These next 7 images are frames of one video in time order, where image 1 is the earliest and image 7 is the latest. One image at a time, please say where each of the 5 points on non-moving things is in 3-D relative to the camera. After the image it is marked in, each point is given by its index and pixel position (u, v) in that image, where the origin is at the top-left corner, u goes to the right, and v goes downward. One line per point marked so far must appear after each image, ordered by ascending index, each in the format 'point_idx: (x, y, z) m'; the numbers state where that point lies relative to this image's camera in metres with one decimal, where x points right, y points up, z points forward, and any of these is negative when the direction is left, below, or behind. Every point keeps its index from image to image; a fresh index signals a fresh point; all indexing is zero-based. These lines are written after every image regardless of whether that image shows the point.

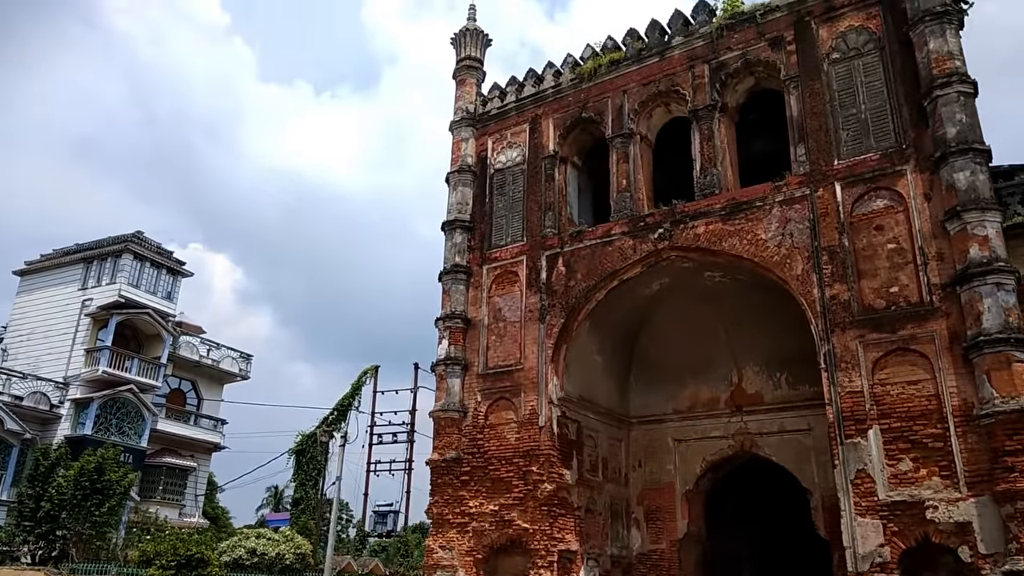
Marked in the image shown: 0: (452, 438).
0: (-0.9, -2.2, +11.4) m
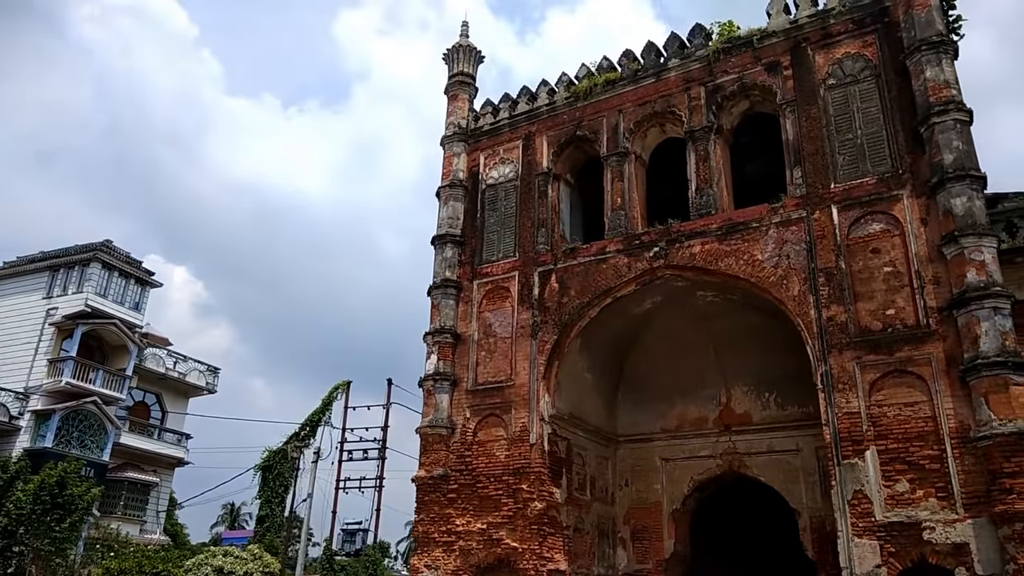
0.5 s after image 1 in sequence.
0: (-1.0, -2.4, +11.2) m
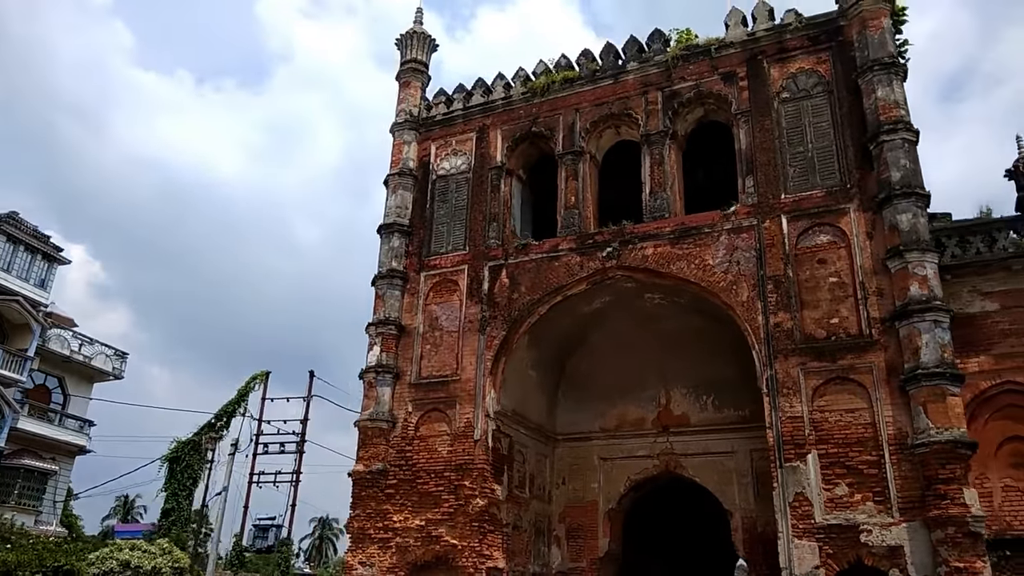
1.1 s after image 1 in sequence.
0: (-1.8, -2.2, +10.9) m
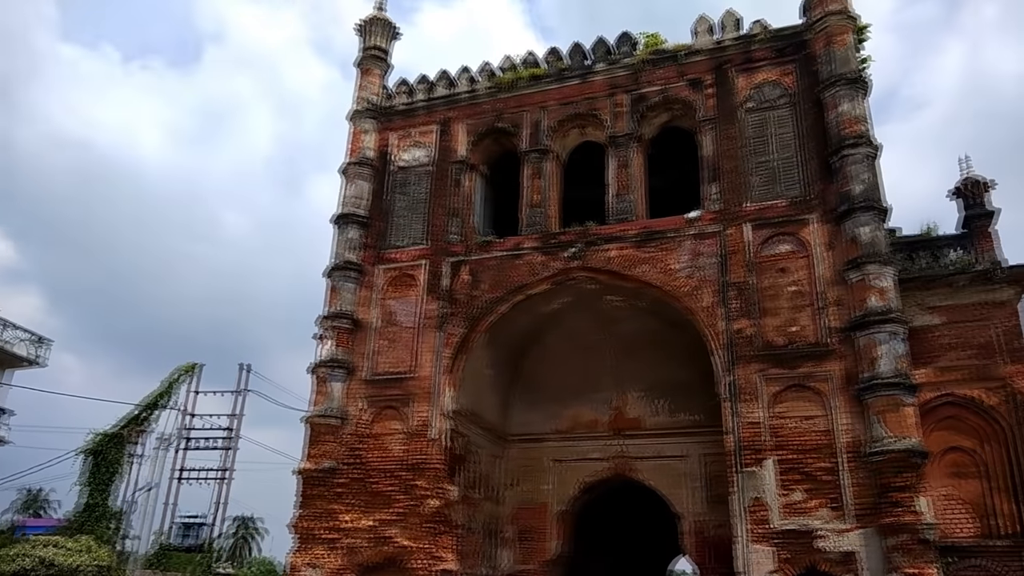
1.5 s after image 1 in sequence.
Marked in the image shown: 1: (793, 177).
0: (-2.4, -2.1, +10.6) m
1: (+3.5, +1.4, +10.1) m
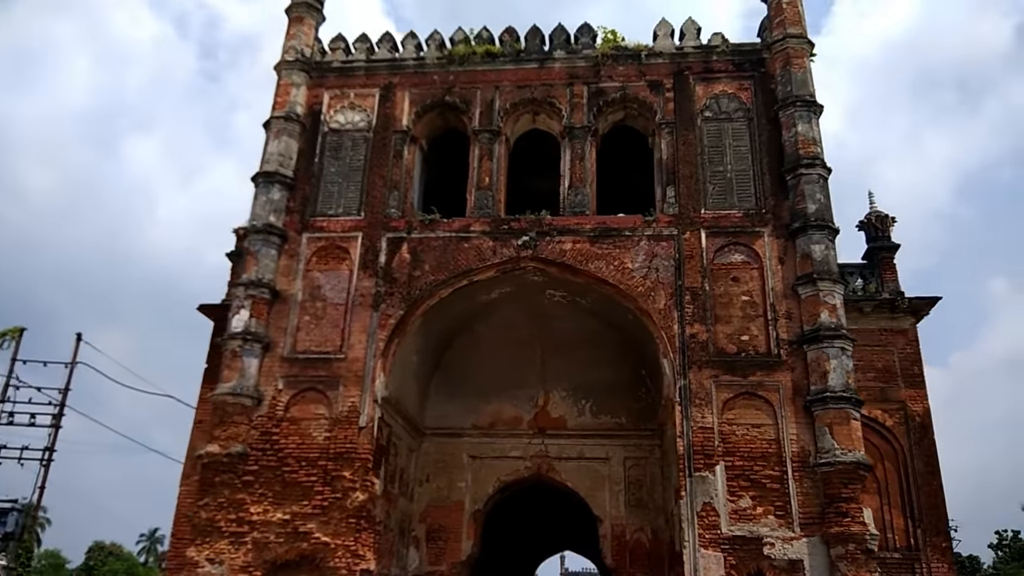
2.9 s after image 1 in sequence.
0: (-3.2, -1.7, +9.4) m
1: (+3.0, +1.3, +10.2) m
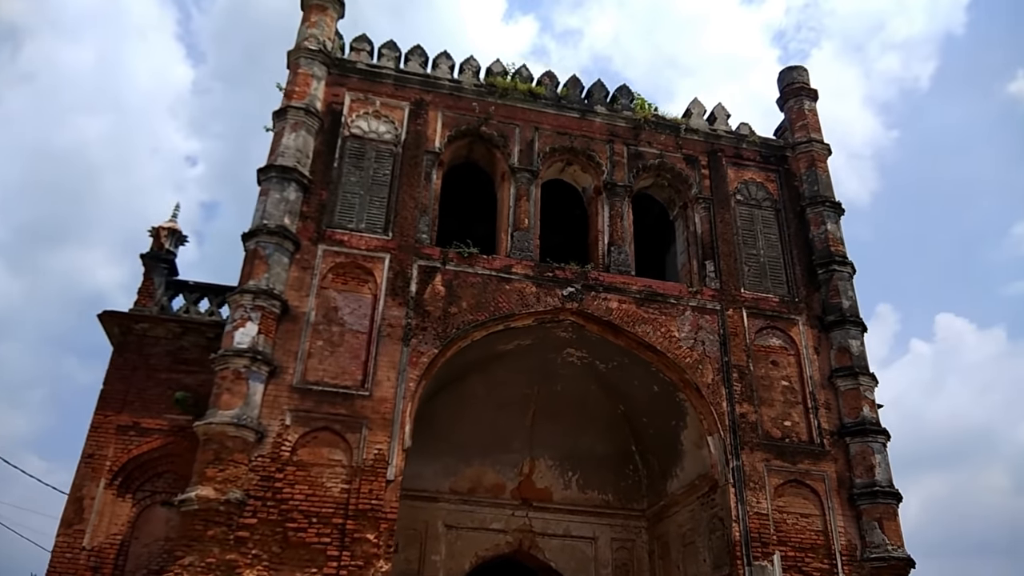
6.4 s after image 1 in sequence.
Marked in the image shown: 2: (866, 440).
0: (-2.6, -1.7, +7.5) m
1: (+3.5, +0.1, +10.3) m
2: (+4.0, -1.7, +9.1) m
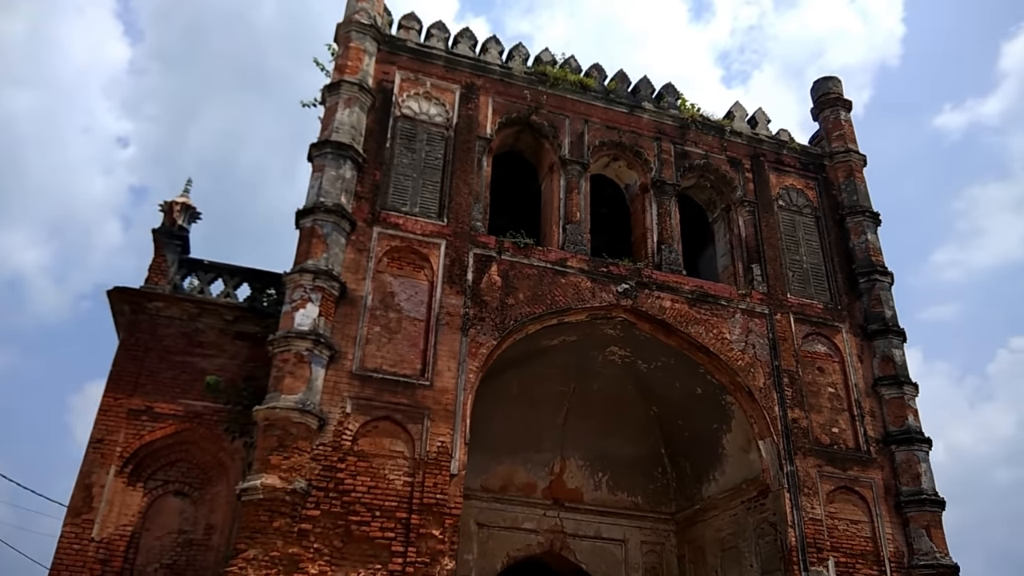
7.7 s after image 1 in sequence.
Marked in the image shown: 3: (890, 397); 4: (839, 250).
0: (-1.9, -1.5, +7.1) m
1: (+4.0, +0.1, +10.4) m
2: (+4.6, -1.8, +9.2) m
3: (+4.5, -1.3, +9.6) m
4: (+4.4, +0.5, +10.7) m
